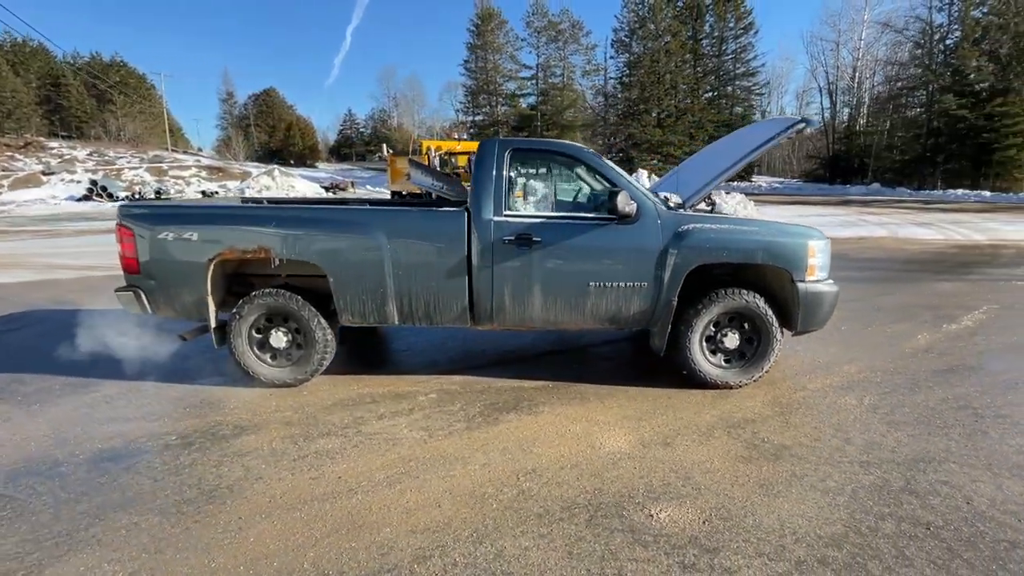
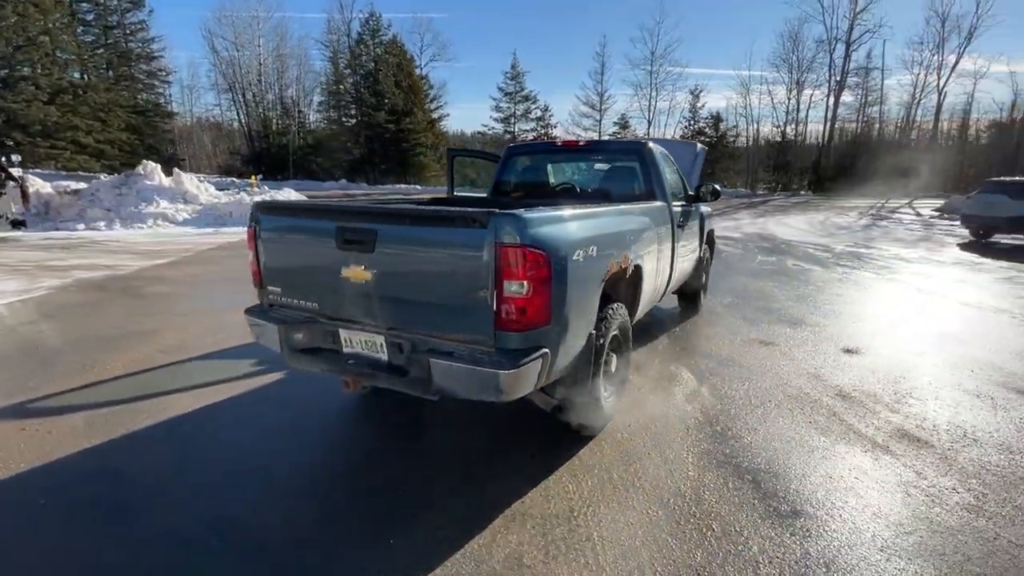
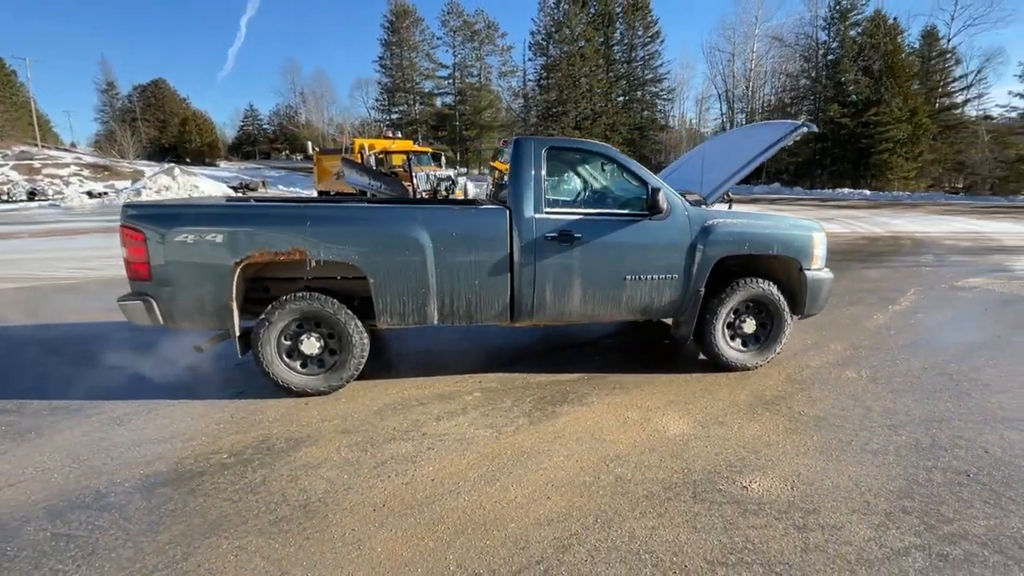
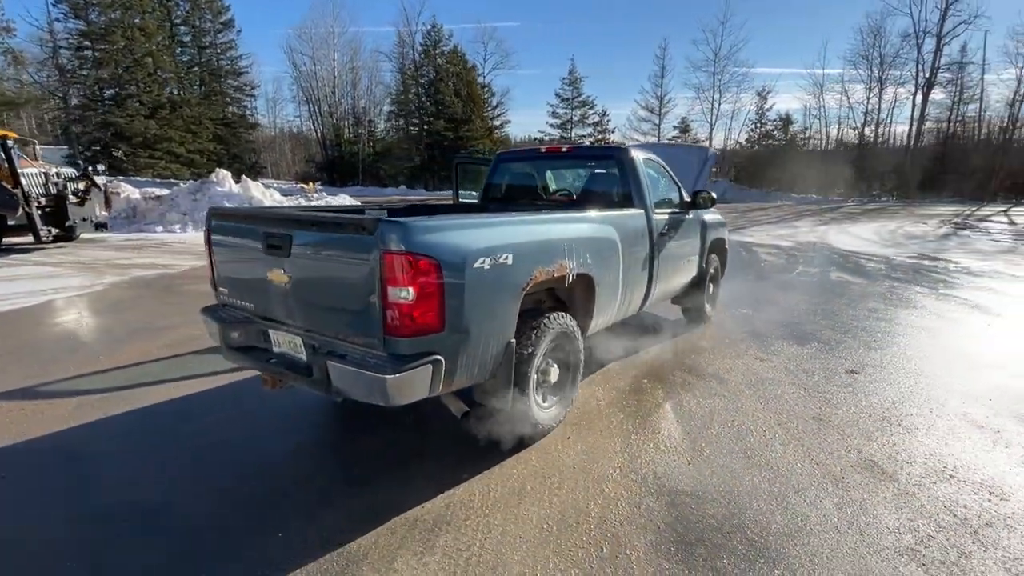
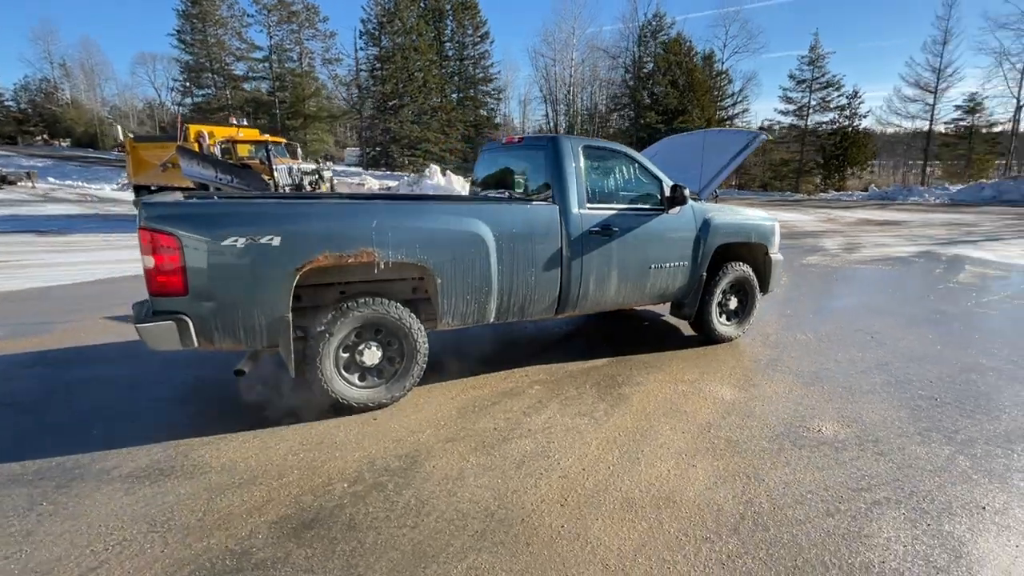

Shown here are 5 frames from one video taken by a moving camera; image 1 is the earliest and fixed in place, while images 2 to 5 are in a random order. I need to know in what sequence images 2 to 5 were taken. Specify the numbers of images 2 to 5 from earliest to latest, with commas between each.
3, 5, 4, 2
